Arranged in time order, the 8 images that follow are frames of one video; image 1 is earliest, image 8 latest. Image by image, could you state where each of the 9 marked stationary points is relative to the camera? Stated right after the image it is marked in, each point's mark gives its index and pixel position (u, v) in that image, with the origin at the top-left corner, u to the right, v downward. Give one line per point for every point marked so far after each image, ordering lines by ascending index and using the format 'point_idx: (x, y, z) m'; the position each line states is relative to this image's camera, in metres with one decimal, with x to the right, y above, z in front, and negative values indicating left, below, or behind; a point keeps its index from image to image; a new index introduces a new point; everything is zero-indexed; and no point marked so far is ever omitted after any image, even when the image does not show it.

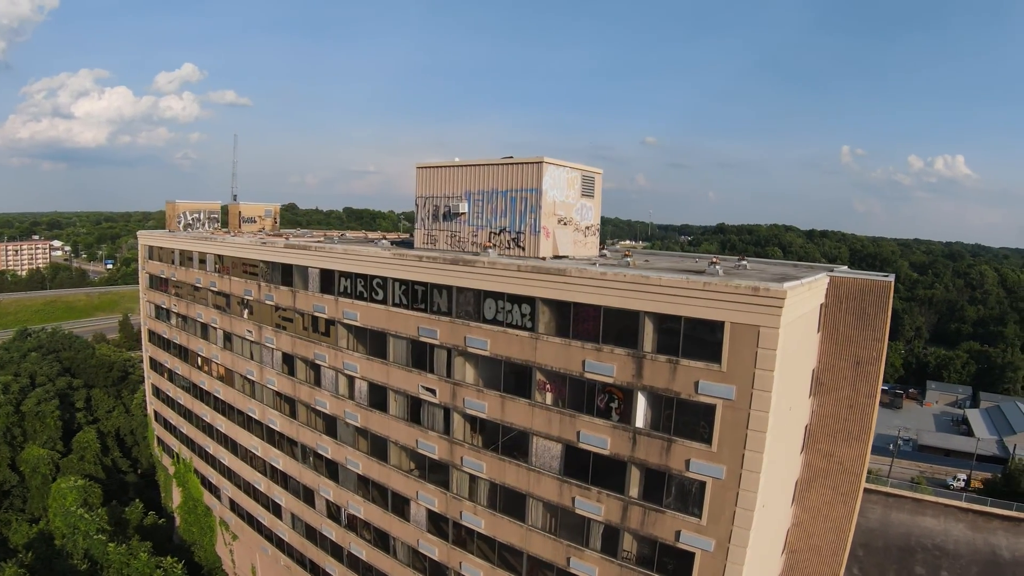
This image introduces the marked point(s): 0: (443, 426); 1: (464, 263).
0: (-2.9, -5.5, +19.5) m
1: (-1.9, +0.9, +17.6) m
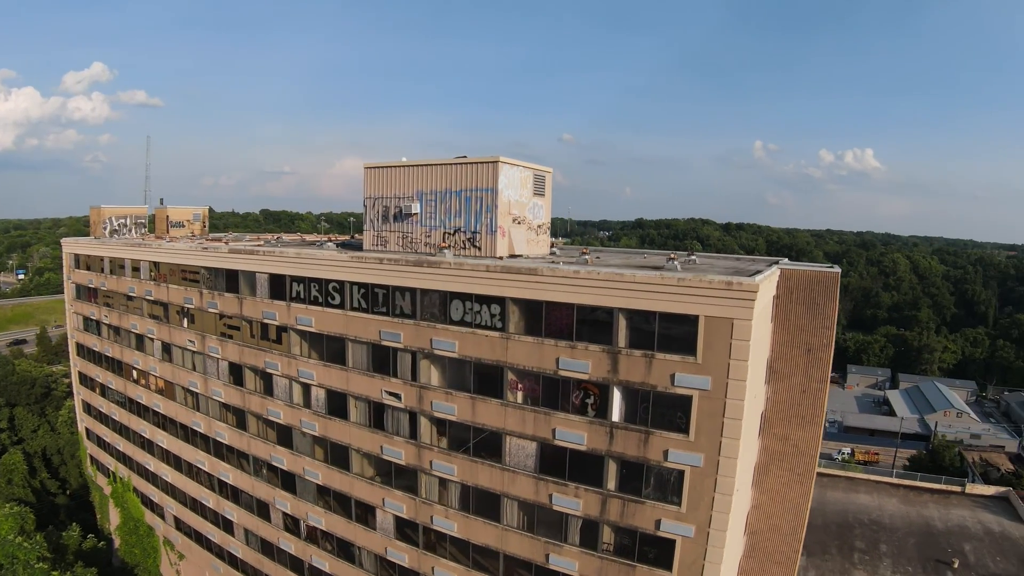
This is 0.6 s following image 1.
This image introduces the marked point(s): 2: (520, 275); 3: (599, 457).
0: (-4.1, -5.6, +19.1) m
1: (-3.1, +0.8, +17.3) m
2: (+0.2, +0.4, +15.5) m
3: (+2.9, -5.3, +15.4) m
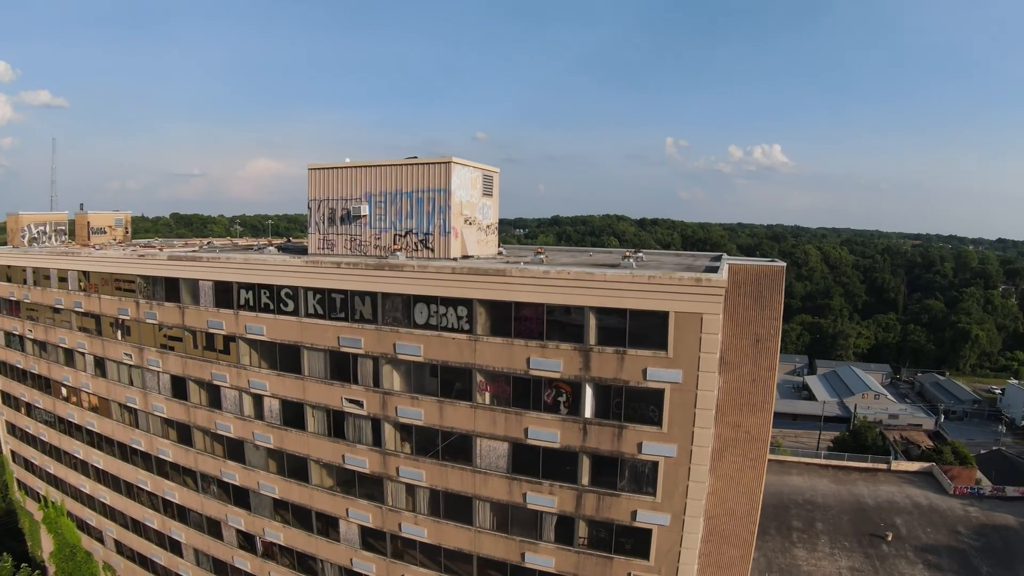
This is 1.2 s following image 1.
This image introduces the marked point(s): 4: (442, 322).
0: (-5.3, -5.8, +18.6) m
1: (-4.3, +0.7, +16.9) m
2: (-0.8, +0.4, +15.4) m
3: (+2.0, -5.3, +15.7) m
4: (-2.4, -1.1, +16.5) m
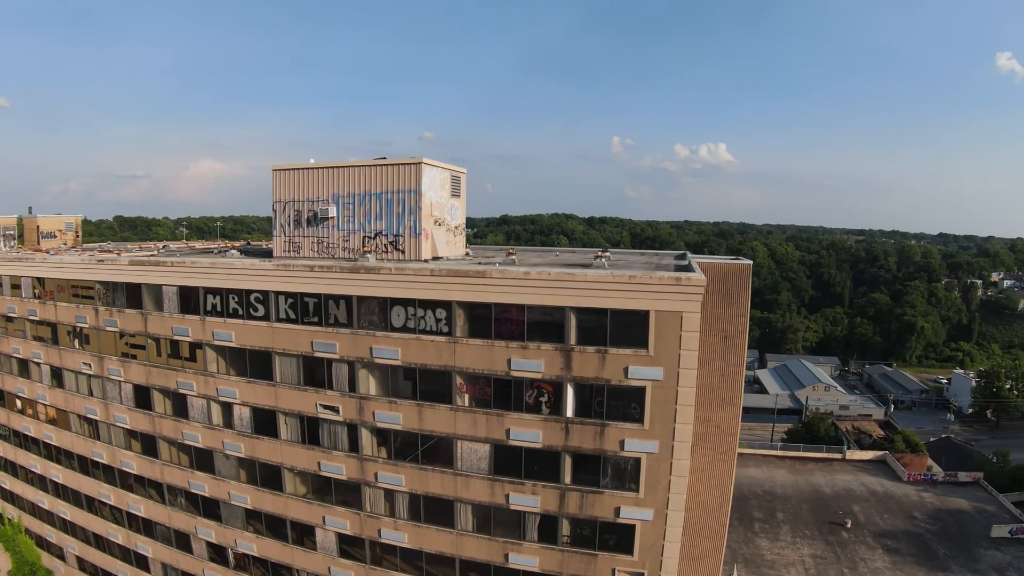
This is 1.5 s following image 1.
0: (-6.1, -5.9, +18.2) m
1: (-5.0, +0.6, +16.6) m
2: (-1.4, +0.3, +15.4) m
3: (+1.4, -5.3, +15.8) m
4: (-3.0, -1.2, +16.3) m
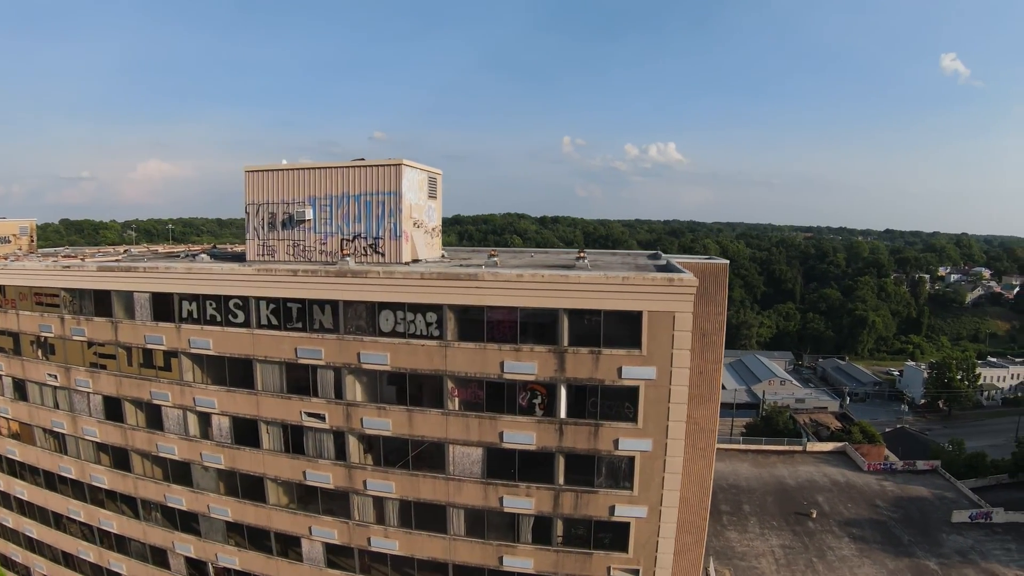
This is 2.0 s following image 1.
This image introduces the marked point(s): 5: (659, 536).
0: (-6.4, -6.0, +17.8) m
1: (-5.3, +0.5, +16.3) m
2: (-1.7, +0.2, +15.3) m
3: (+1.2, -5.4, +15.9) m
4: (-3.3, -1.3, +16.1) m
5: (+4.9, -8.2, +16.4) m
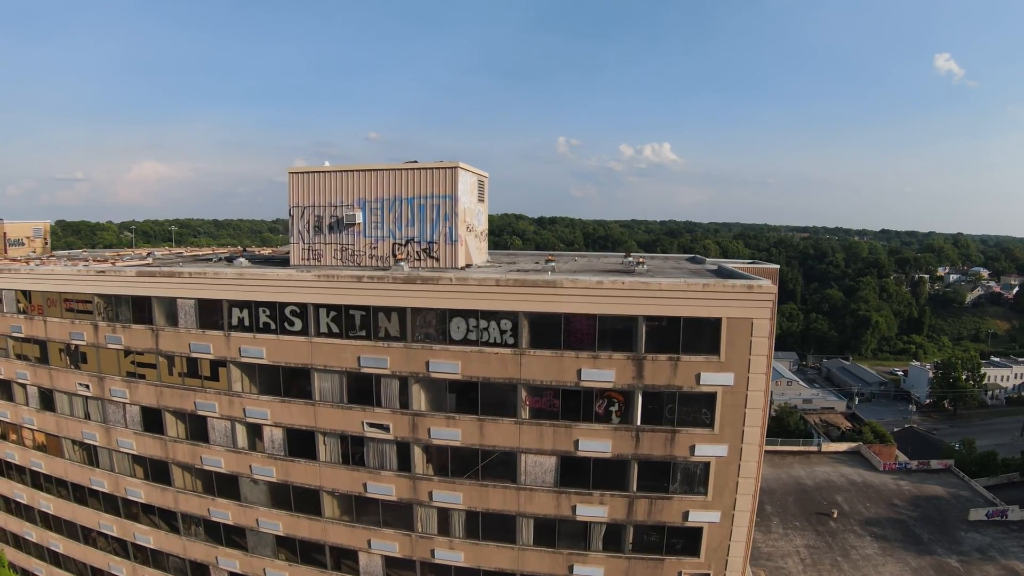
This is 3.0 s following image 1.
0: (-4.1, -6.3, +17.5) m
1: (-3.0, +0.2, +16.0) m
2: (+0.7, 0.0, +15.1) m
3: (+3.6, -5.6, +15.7) m
4: (-0.9, -1.6, +15.9) m
5: (+7.3, -8.4, +16.3) m
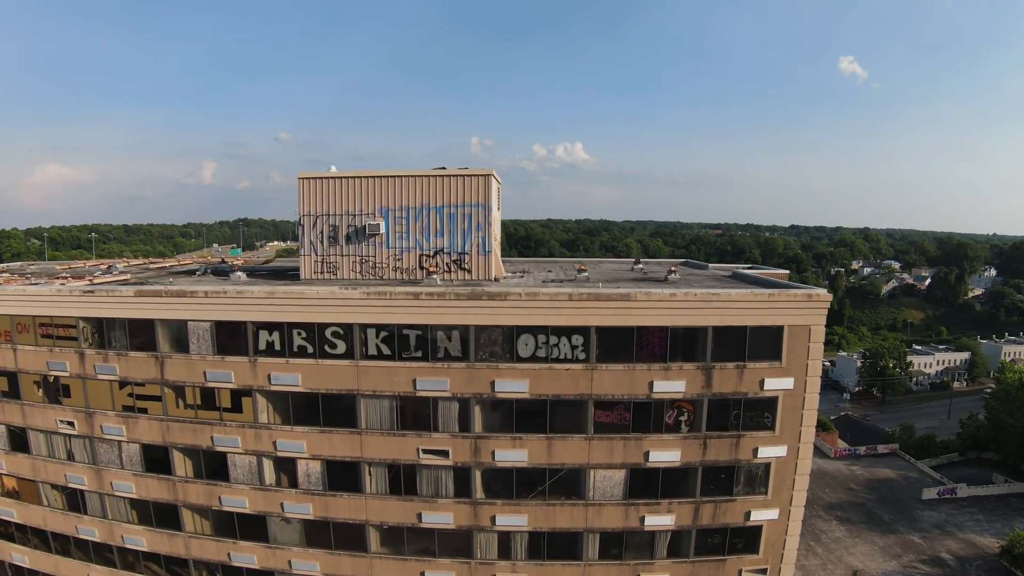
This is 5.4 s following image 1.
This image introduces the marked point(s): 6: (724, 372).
0: (-2.0, -6.8, +16.8) m
1: (-0.8, -0.3, +15.4) m
2: (+2.9, -0.4, +15.0) m
3: (+5.8, -5.9, +15.9) m
4: (+1.2, -2.0, +15.5) m
5: (+9.5, -8.7, +16.9) m
6: (+6.7, -2.7, +15.4) m
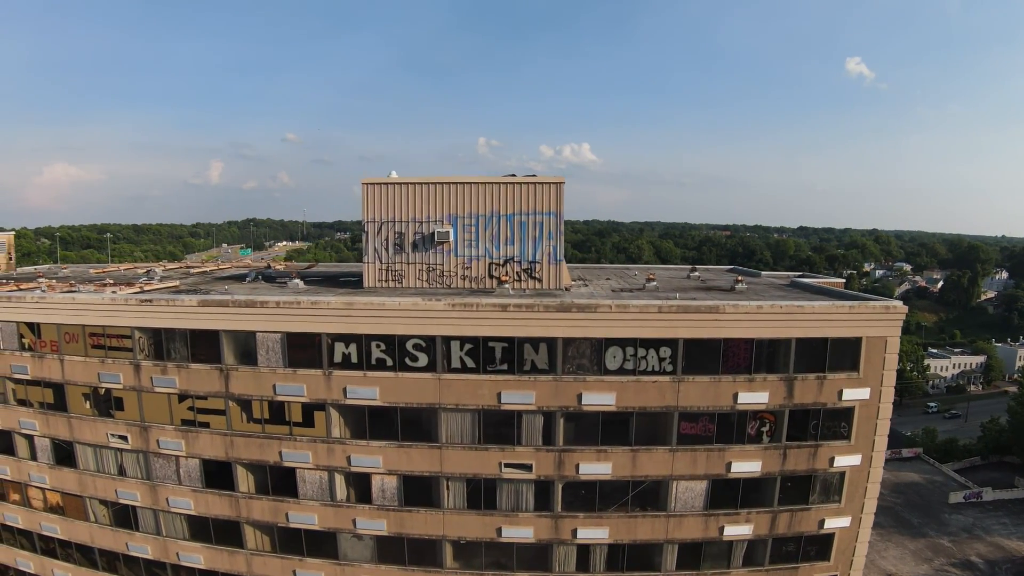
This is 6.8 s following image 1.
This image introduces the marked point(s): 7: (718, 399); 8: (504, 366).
0: (+0.8, -7.2, +17.1) m
1: (+2.0, -0.7, +15.7) m
2: (+5.7, -0.8, +15.2) m
3: (+8.6, -6.4, +16.2) m
4: (+4.0, -2.4, +15.8) m
5: (+12.3, -9.1, +17.2) m
6: (+9.4, -3.1, +15.7) m
7: (+6.5, -3.5, +15.7) m
8: (-0.5, -2.5, +16.6) m
